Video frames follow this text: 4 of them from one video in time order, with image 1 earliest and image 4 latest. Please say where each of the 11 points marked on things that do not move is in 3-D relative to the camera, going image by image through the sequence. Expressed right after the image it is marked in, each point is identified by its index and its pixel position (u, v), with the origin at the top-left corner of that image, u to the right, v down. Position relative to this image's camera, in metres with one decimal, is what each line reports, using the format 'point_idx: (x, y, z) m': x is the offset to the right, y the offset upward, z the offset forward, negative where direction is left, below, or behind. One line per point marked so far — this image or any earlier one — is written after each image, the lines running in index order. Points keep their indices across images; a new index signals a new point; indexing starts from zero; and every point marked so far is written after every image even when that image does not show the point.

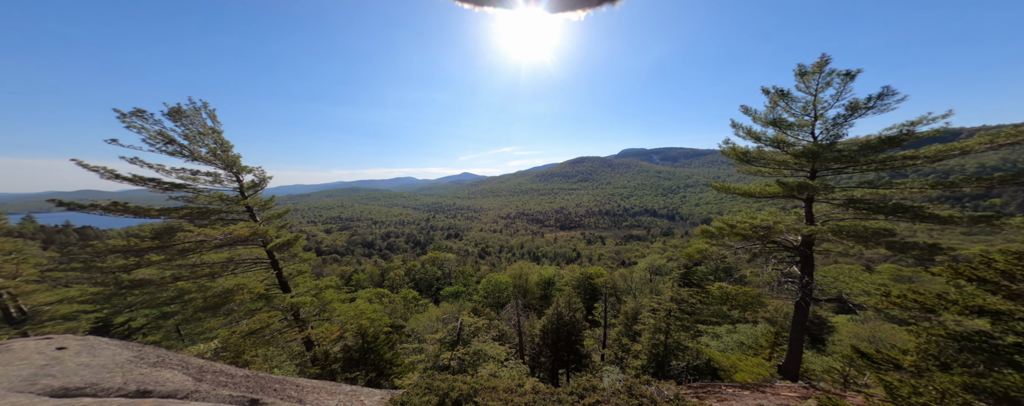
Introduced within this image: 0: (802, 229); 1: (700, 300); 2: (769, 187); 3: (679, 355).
0: (+7.3, -0.7, +6.6) m
1: (+12.9, -6.6, +17.6) m
2: (+7.0, +0.5, +7.2) m
3: (+10.1, -8.9, +14.8) m
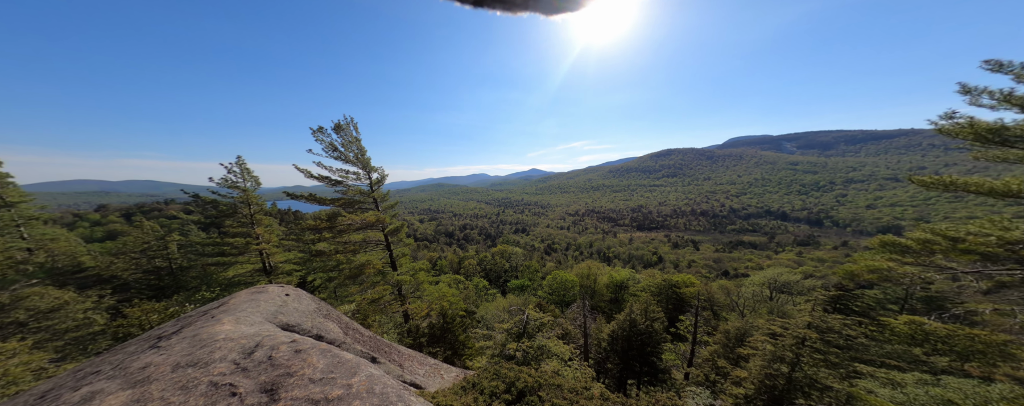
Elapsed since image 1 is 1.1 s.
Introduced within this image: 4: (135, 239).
0: (+9.7, -0.8, +4.0) m
1: (+18.0, -6.7, +13.0) m
2: (+9.6, +0.4, +4.6) m
3: (+14.5, -8.9, +11.2) m
4: (-26.4, -2.7, +18.2) m
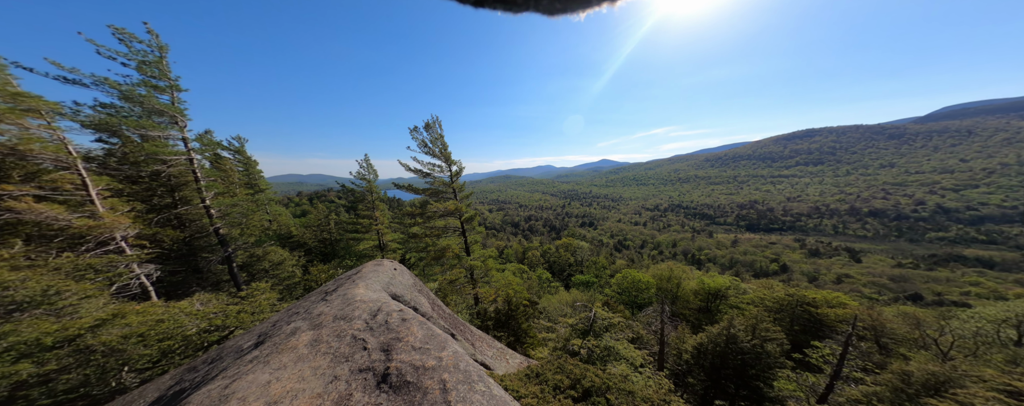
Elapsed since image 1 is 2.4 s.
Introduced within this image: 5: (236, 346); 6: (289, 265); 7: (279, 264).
0: (+11.4, -0.8, +0.8) m
1: (+21.9, -6.7, +7.2) m
2: (+11.5, +0.3, +1.3) m
3: (+18.0, -8.9, +6.6) m
4: (-19.0, -1.5, +24.9) m
5: (-7.1, -3.6, +6.1) m
6: (-14.2, -4.0, +16.6) m
7: (-14.4, -3.7, +16.1) m
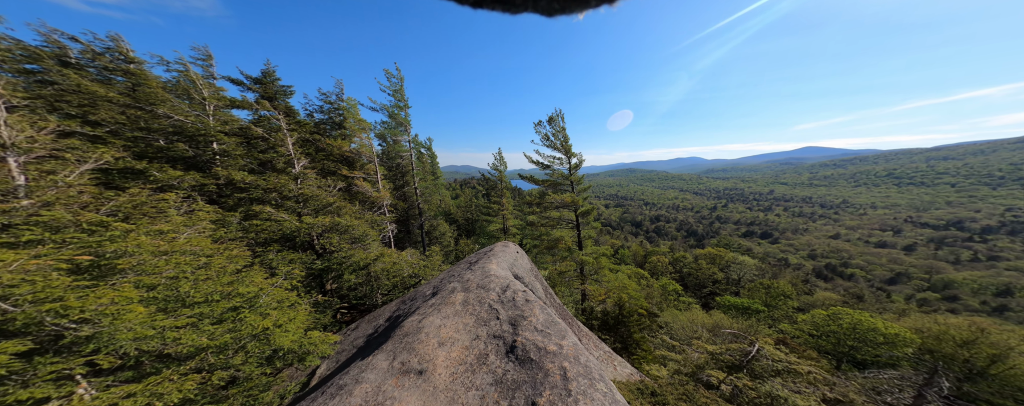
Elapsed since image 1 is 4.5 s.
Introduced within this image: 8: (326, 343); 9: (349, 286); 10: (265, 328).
0: (+11.5, -1.6, -4.5) m
1: (+23.5, -8.1, -3.2) m
2: (+12.0, -0.5, -4.1) m
3: (+19.5, -10.1, -1.9) m
4: (-5.1, +0.1, +30.5) m
5: (-2.8, -3.0, +8.5) m
6: (-4.6, -2.8, +21.1) m
7: (-5.0, -2.6, +20.6) m
8: (-4.6, -3.5, +6.4) m
9: (-6.2, -3.2, +9.7) m
10: (-5.8, -2.9, +6.0) m
